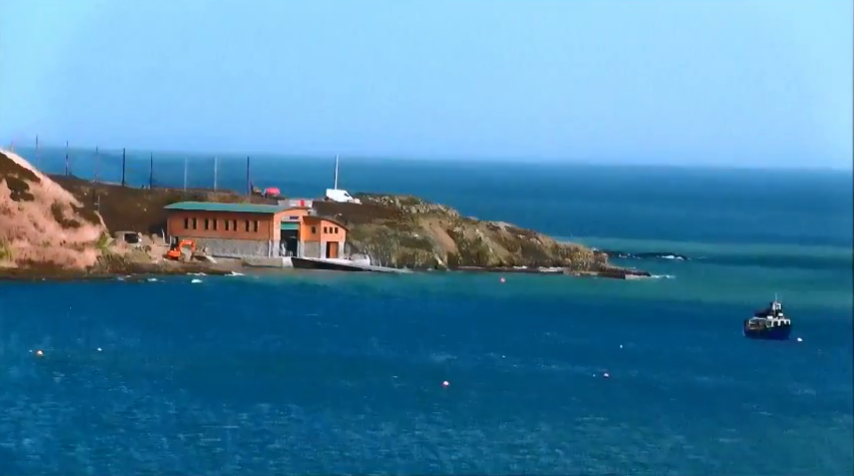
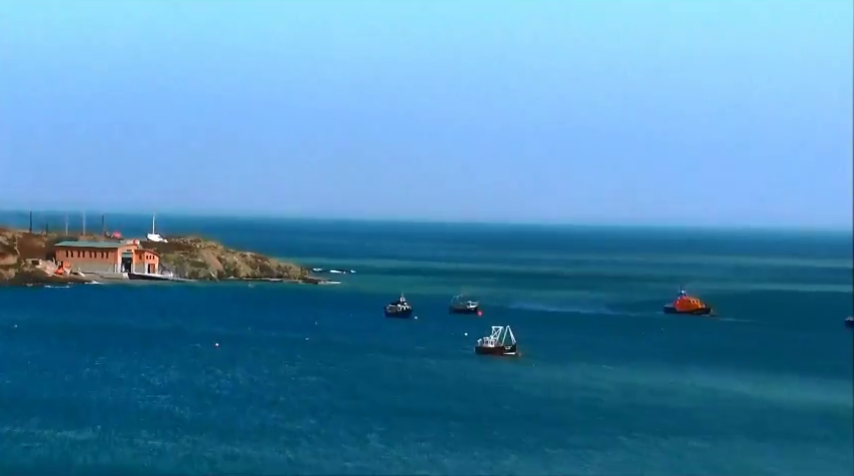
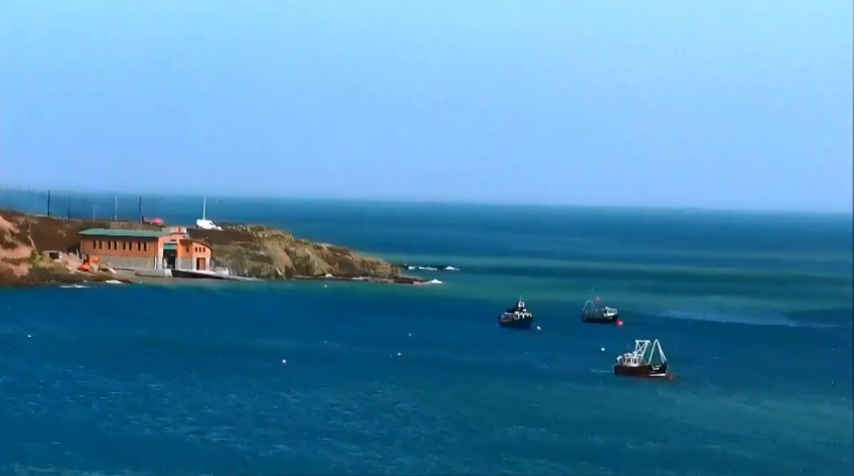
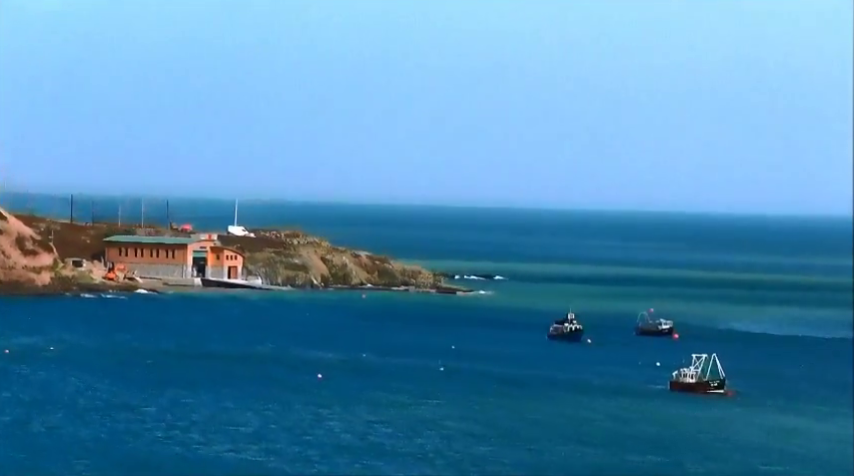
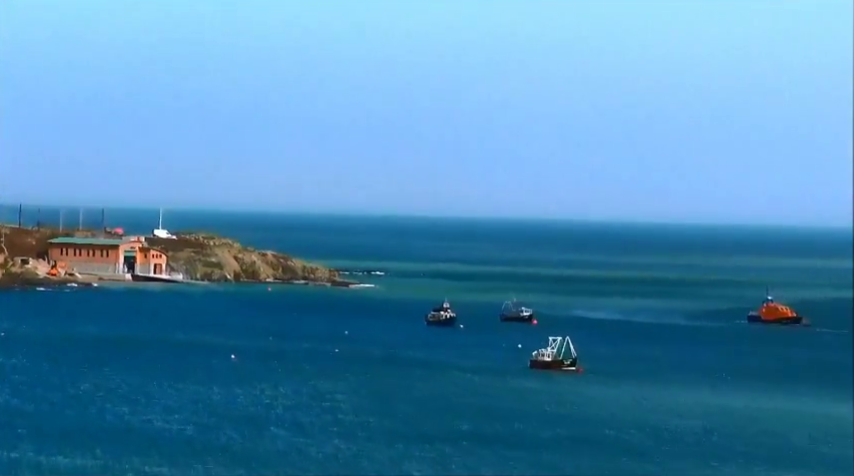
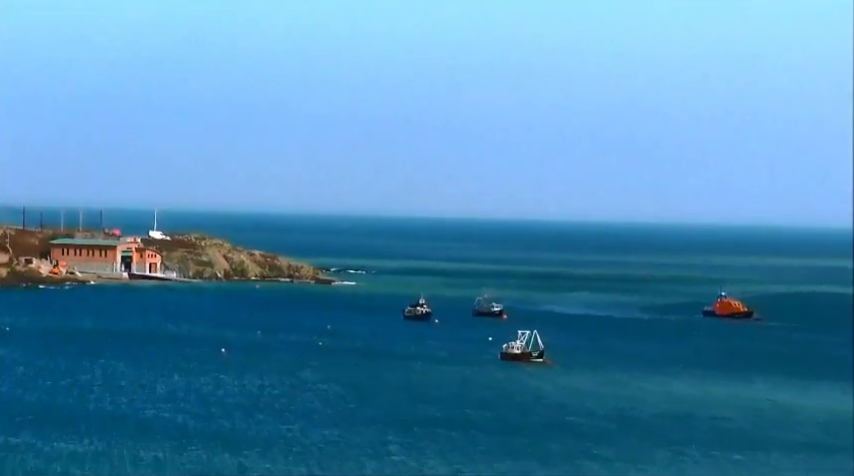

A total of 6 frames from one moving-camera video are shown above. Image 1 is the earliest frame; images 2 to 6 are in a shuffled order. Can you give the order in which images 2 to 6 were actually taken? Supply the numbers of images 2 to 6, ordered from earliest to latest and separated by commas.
4, 3, 5, 6, 2
